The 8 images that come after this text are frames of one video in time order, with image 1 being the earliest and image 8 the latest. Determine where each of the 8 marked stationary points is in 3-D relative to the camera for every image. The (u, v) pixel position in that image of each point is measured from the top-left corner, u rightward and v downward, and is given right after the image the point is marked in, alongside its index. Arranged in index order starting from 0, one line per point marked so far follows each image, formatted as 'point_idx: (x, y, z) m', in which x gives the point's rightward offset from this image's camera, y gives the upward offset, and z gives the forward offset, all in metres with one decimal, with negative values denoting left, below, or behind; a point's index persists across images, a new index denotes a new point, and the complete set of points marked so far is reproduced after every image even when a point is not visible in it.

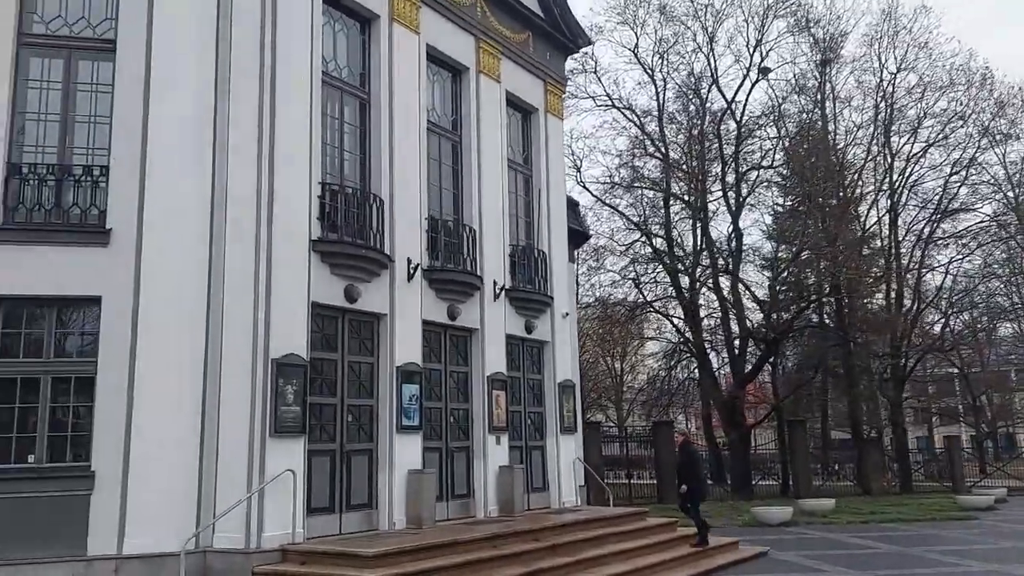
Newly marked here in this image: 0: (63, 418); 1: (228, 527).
0: (-5.9, -1.7, +10.9) m
1: (-3.7, -3.1, +10.9) m
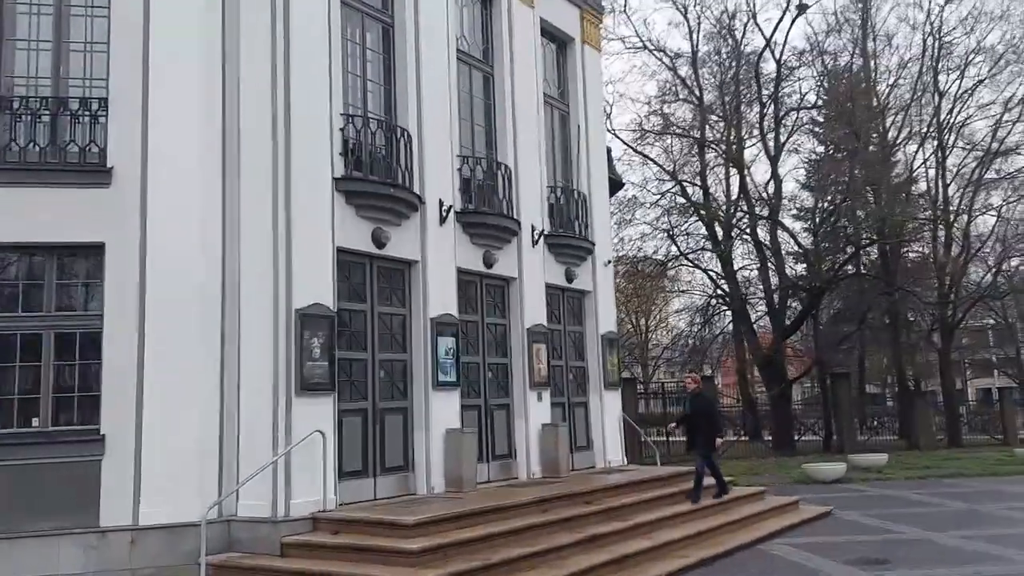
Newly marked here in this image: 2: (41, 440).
0: (-5.3, -1.1, +9.9) m
1: (-3.1, -2.5, +9.9) m
2: (-5.5, -1.8, +9.6) m
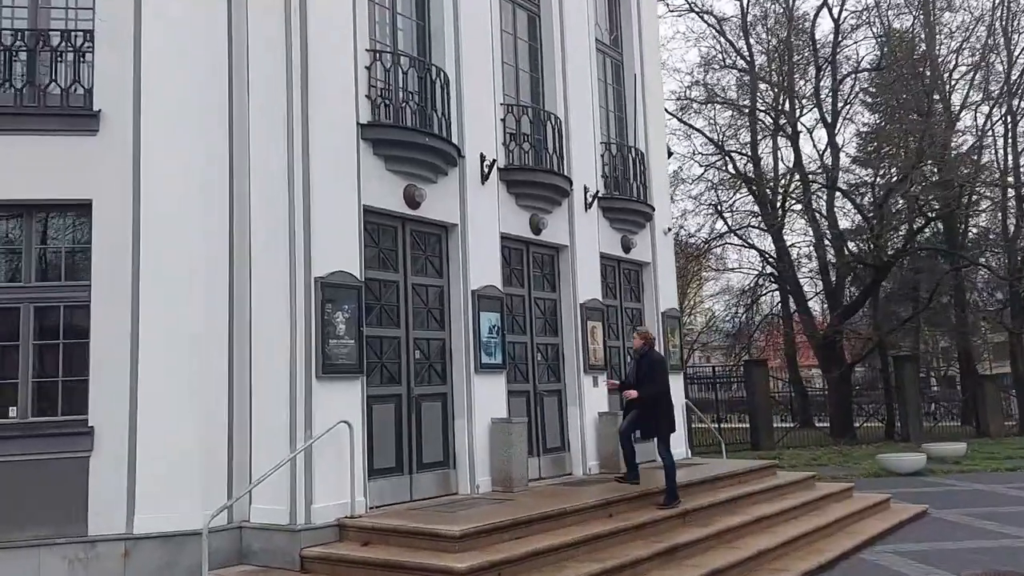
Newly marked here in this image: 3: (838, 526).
0: (-4.7, -0.7, +8.4) m
1: (-2.5, -2.1, +8.4) m
2: (-4.9, -1.4, +8.1) m
3: (+4.5, -3.3, +11.4) m
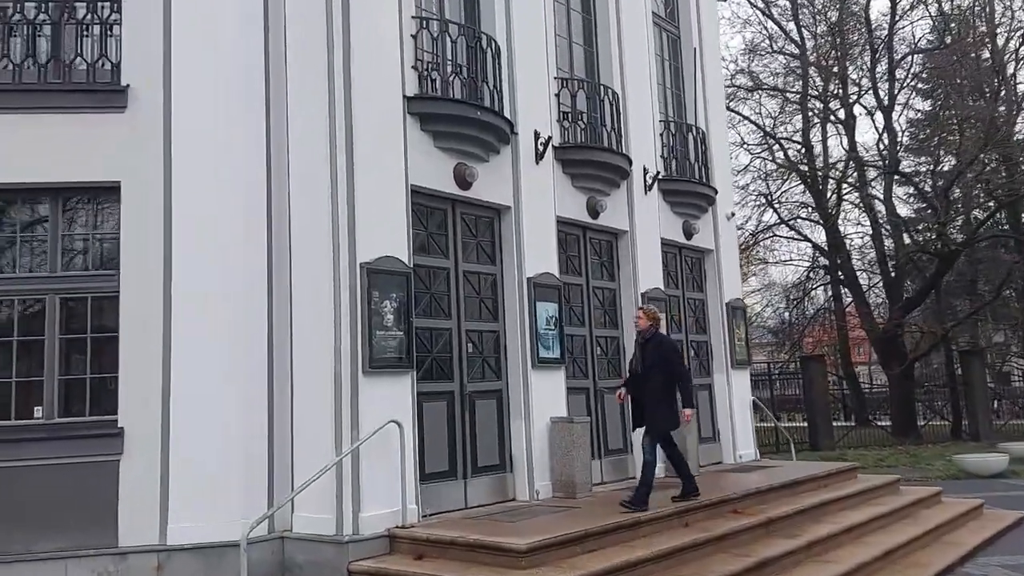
0: (-4.1, -0.6, +7.8) m
1: (-1.8, -2.0, +7.7) m
2: (-4.3, -1.3, +7.5) m
3: (+5.3, -3.1, +10.3) m
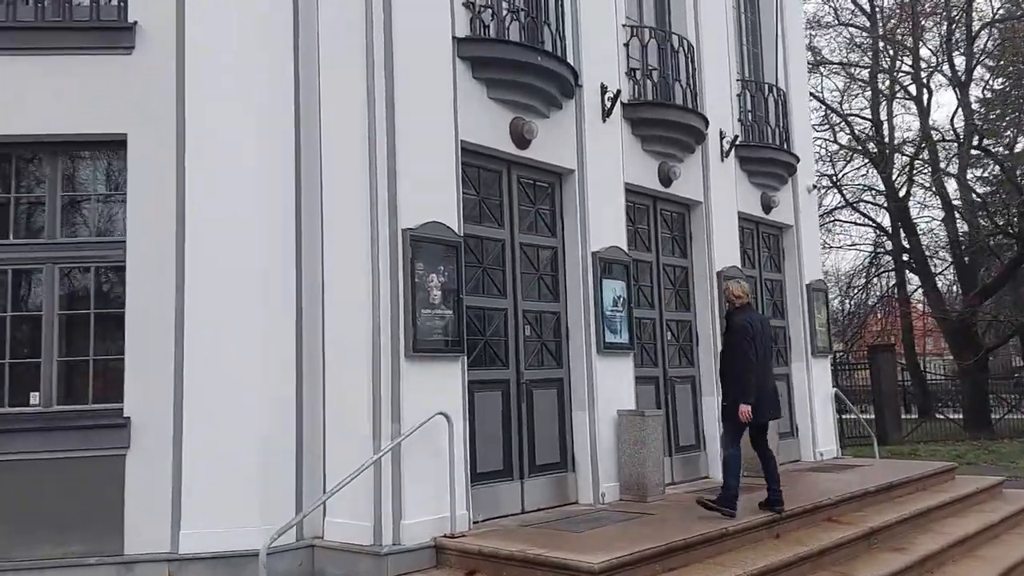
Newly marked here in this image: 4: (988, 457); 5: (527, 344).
0: (-3.5, -0.4, +6.8) m
1: (-1.3, -1.7, +6.6) m
2: (-3.7, -1.1, +6.5) m
3: (+5.9, -2.8, +8.9) m
4: (+10.7, -3.8, +18.5) m
5: (+0.1, -0.5, +7.9) m
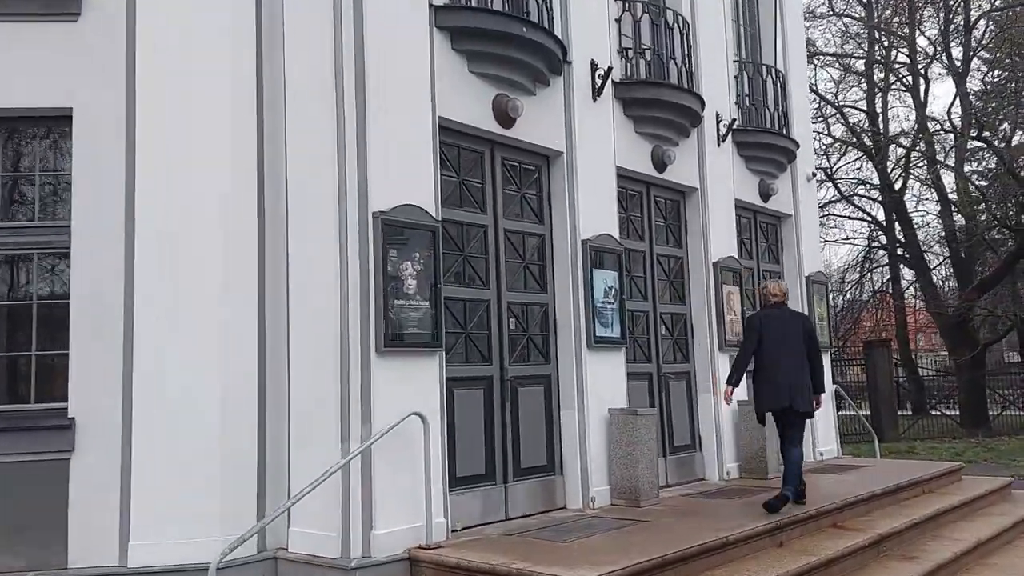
0: (-3.7, -0.3, +6.3) m
1: (-1.4, -1.7, +6.1) m
2: (-3.9, -1.0, +6.0) m
3: (+5.7, -2.8, +8.5) m
4: (+10.5, -3.7, +18.1) m
5: (0.0, -0.5, +7.4) m
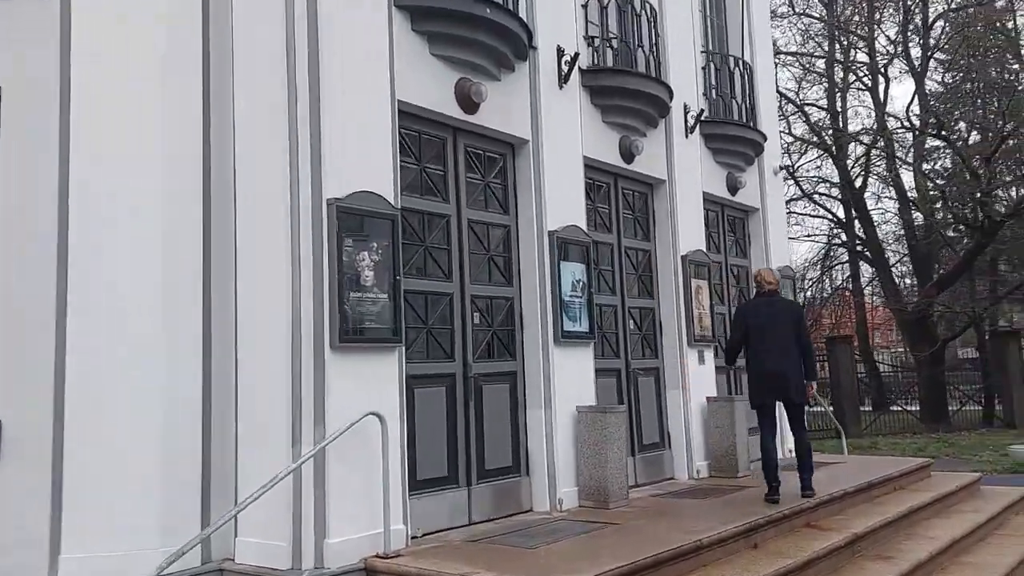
0: (-3.9, -0.2, +5.8) m
1: (-1.7, -1.6, +5.7) m
2: (-4.1, -0.9, +5.5) m
3: (+5.4, -2.7, +8.4) m
4: (+9.7, -3.6, +18.2) m
5: (-0.3, -0.4, +7.0) m
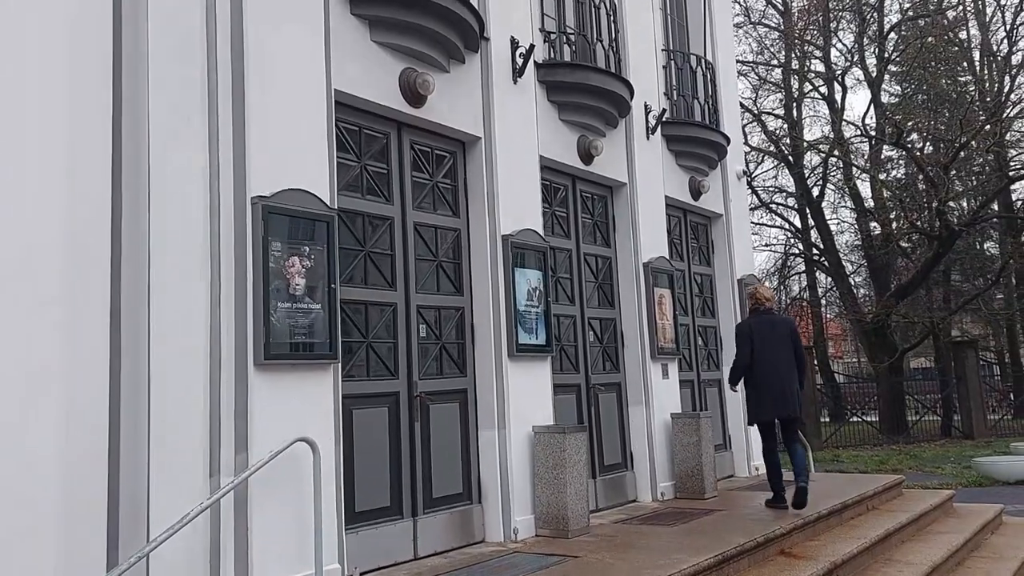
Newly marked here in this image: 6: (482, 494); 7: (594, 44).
0: (-4.2, -0.3, +5.0) m
1: (-2.0, -1.7, +5.0) m
2: (-4.4, -1.0, +4.7) m
3: (+4.9, -2.8, +8.0) m
4: (+8.7, -3.8, +18.1) m
5: (-0.7, -0.5, +6.4) m
6: (-0.2, -1.7, +6.7) m
7: (+0.9, +2.5, +8.5) m
